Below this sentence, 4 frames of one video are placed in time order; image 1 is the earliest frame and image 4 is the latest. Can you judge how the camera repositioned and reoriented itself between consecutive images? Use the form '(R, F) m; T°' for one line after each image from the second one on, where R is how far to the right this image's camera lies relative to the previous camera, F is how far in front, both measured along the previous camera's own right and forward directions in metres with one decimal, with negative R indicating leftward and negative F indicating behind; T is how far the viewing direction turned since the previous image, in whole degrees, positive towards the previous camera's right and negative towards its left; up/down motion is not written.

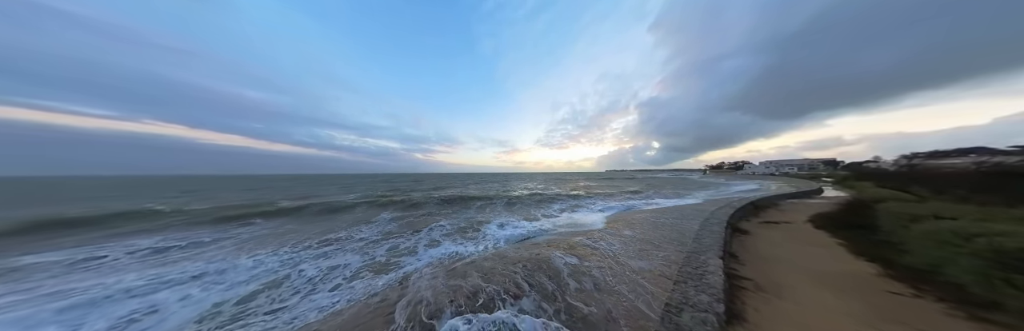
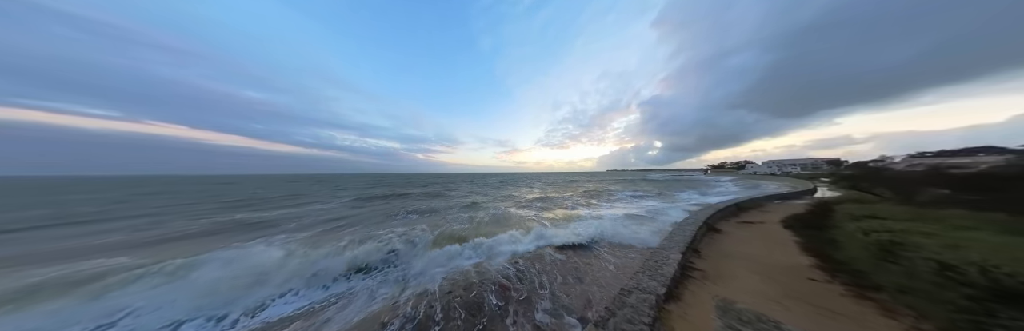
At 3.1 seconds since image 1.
(+0.4, -0.6) m; 0°
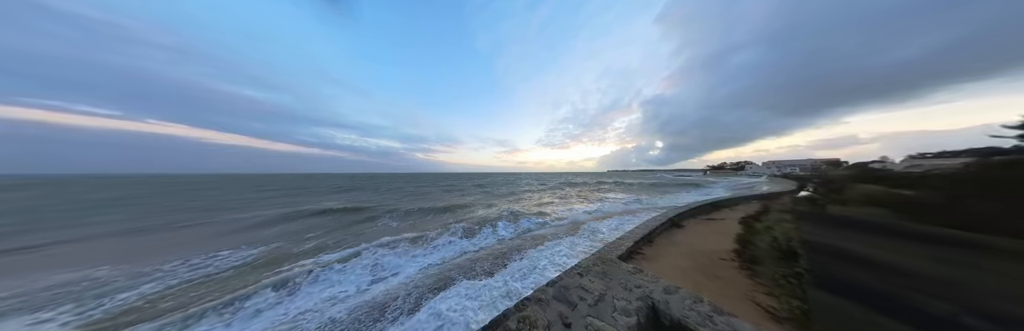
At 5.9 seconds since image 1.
(+0.6, -1.0) m; 0°
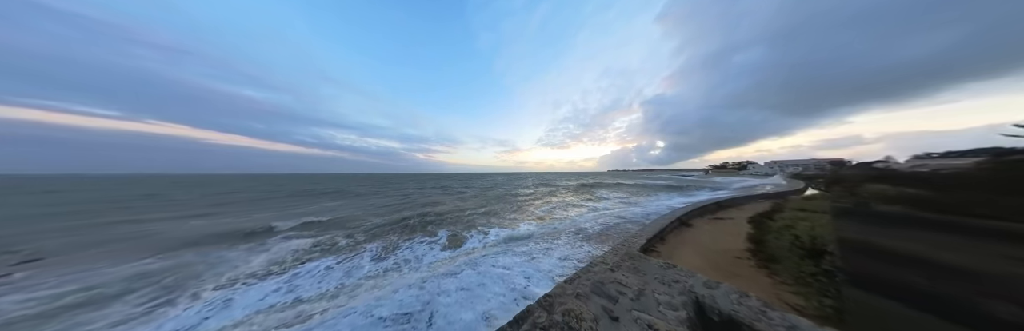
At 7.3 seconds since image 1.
(-0.4, 0.0) m; 0°
